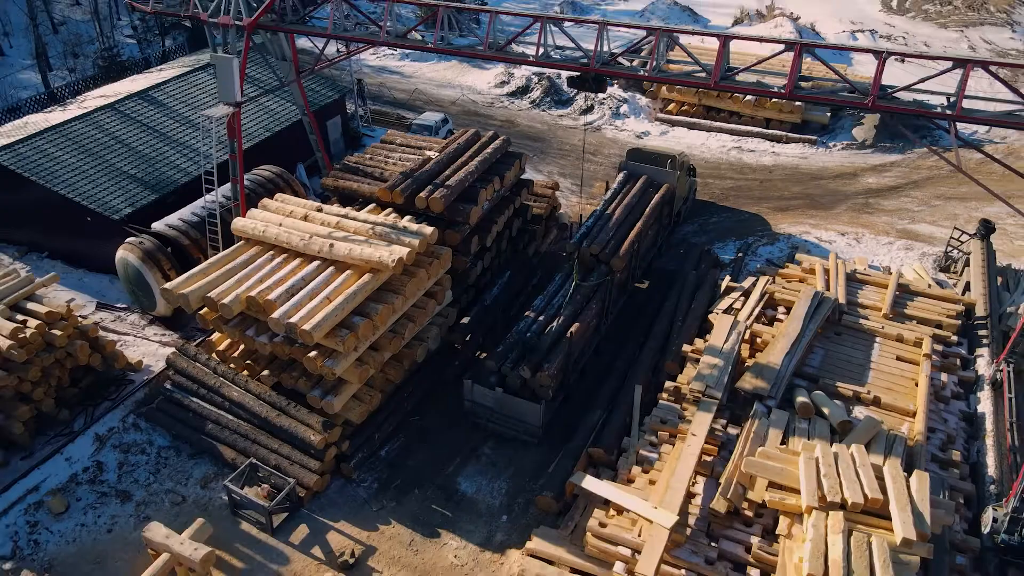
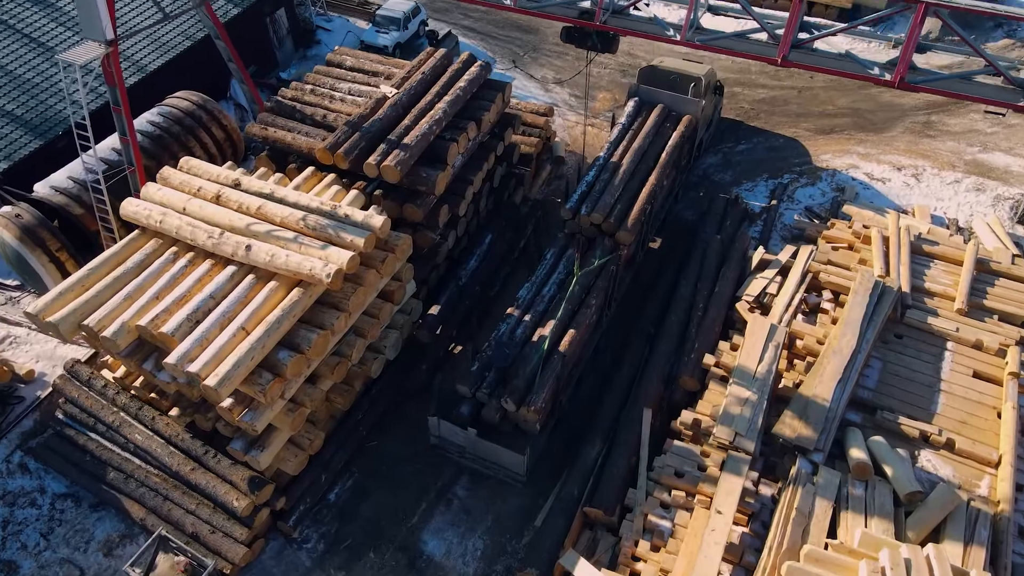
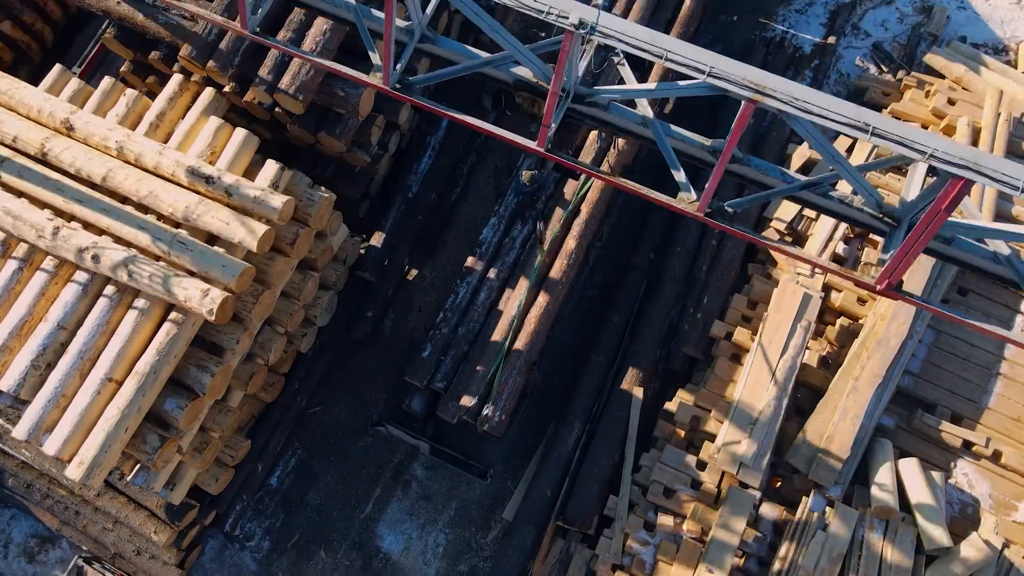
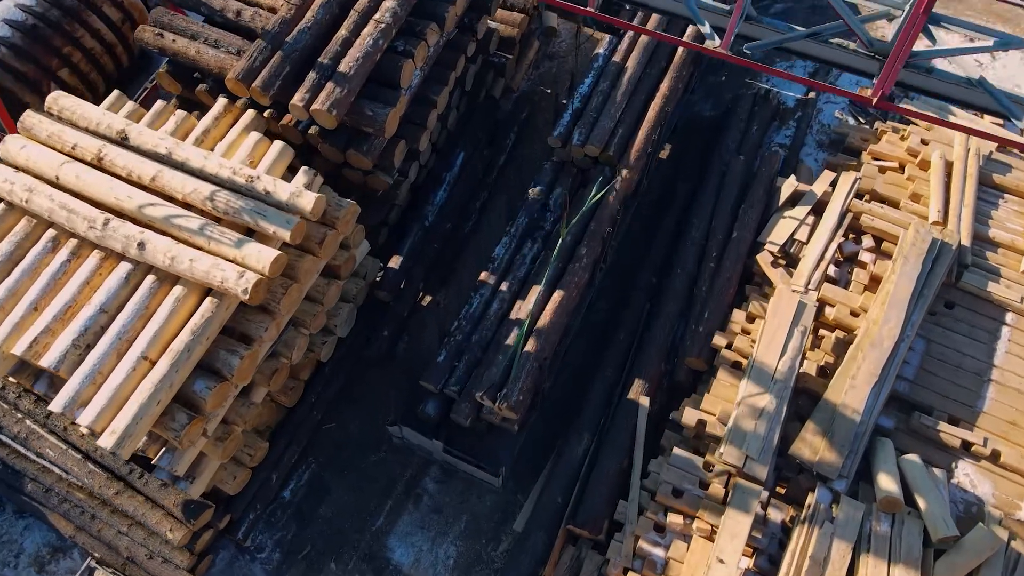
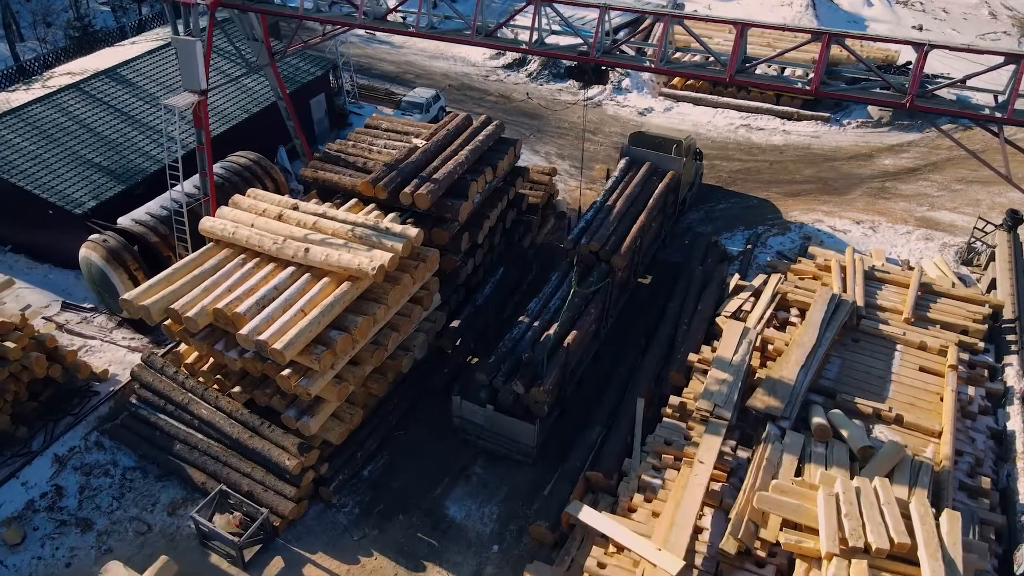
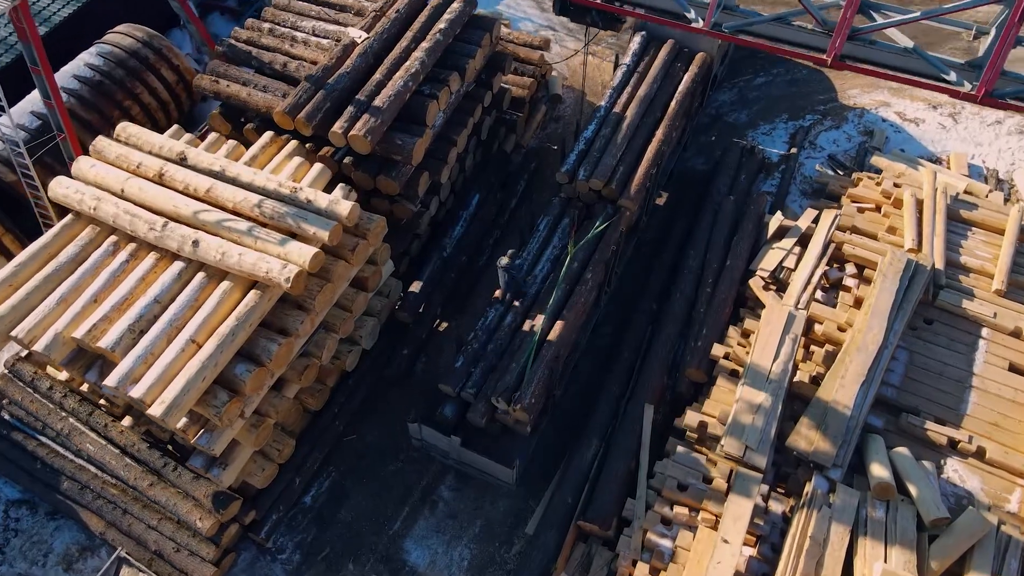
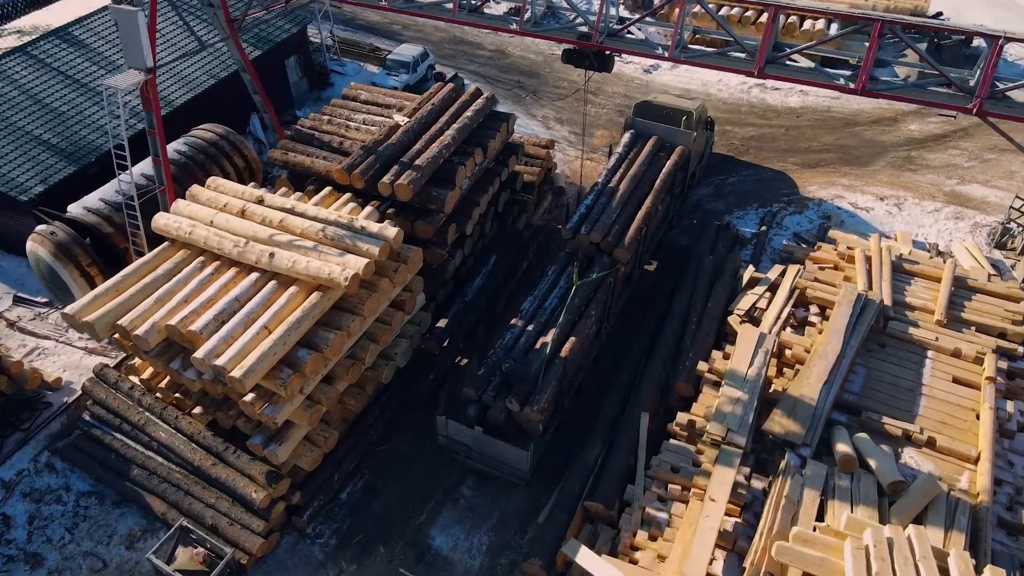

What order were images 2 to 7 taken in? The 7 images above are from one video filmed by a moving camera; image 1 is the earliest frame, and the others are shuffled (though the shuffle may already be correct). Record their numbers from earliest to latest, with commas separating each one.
5, 7, 2, 6, 4, 3
